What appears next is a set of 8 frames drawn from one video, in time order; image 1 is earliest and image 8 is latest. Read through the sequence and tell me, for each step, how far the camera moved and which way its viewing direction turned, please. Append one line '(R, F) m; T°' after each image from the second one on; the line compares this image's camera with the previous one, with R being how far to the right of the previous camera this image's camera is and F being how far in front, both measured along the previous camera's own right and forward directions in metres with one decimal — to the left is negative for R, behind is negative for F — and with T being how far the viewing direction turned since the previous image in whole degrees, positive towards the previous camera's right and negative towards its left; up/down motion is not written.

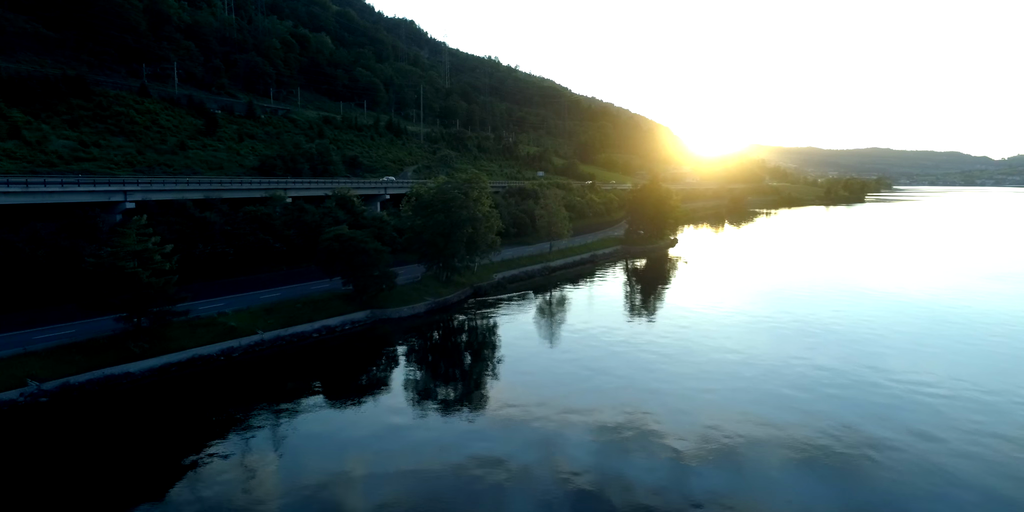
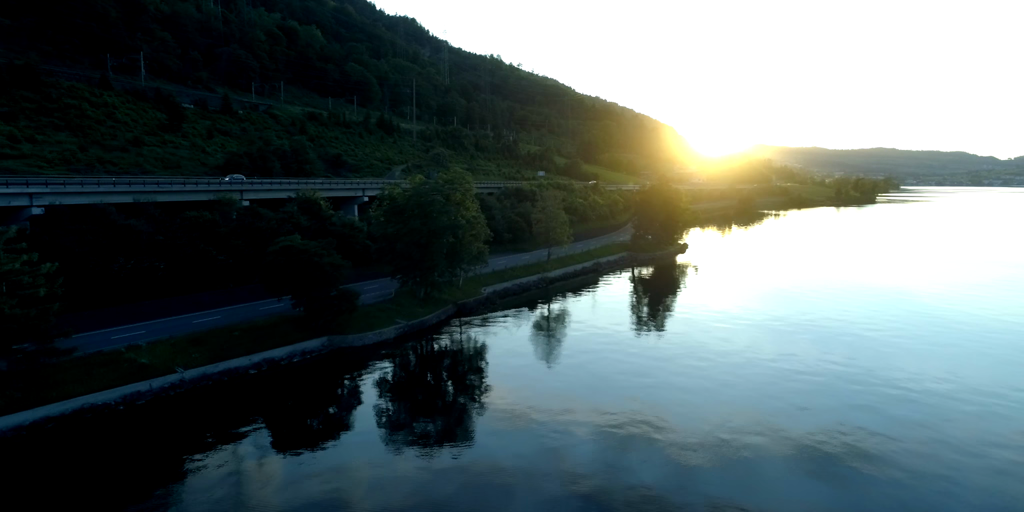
(+0.8, +6.7) m; 0°
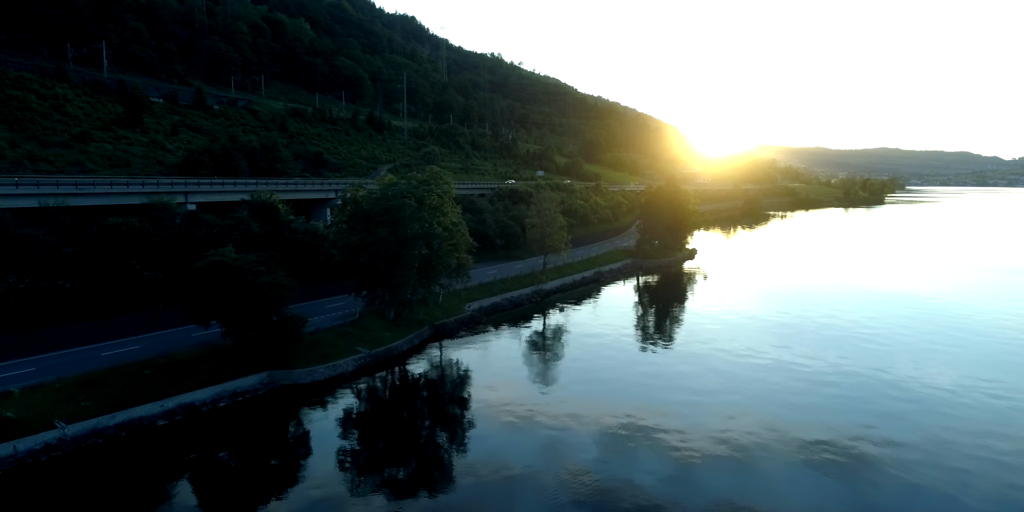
(+0.7, +6.0) m; 0°
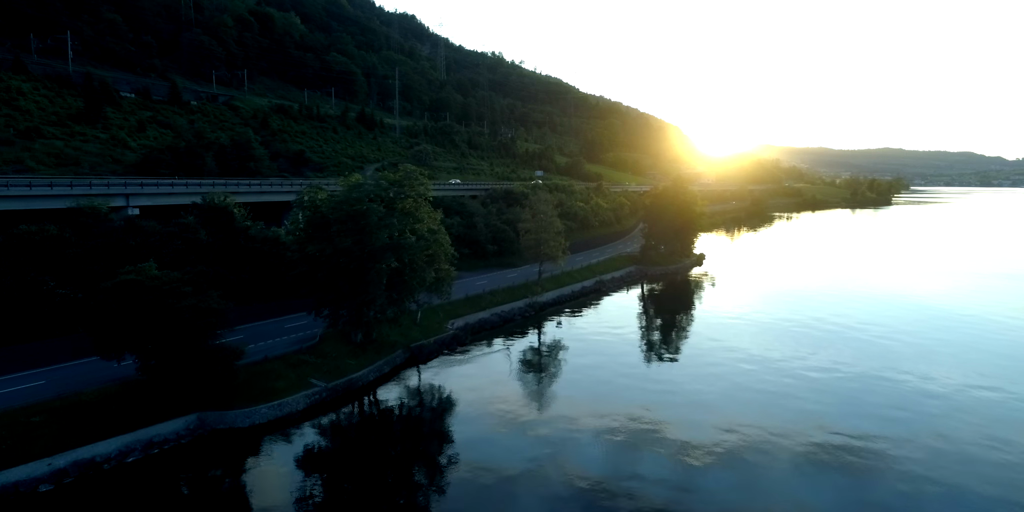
(+0.6, +4.8) m; 0°
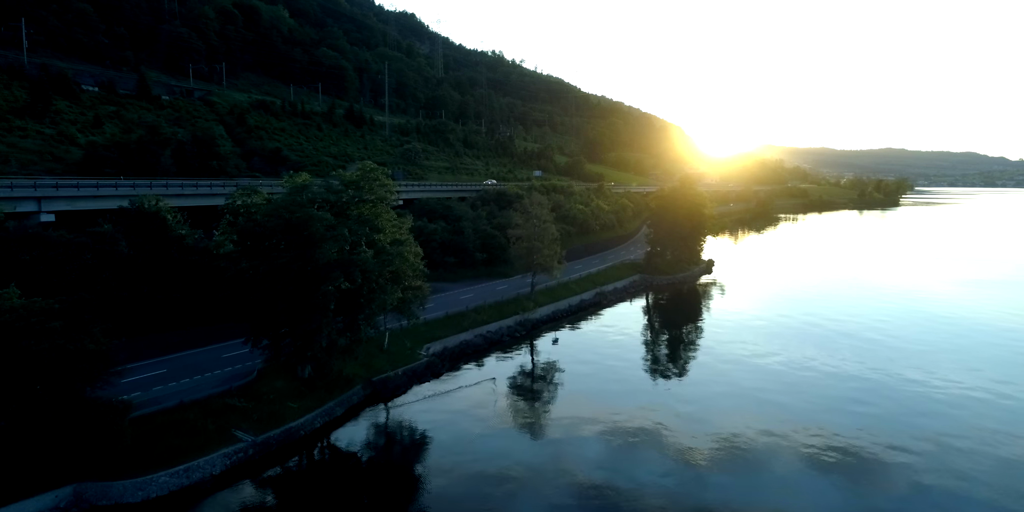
(+0.7, +5.2) m; 0°
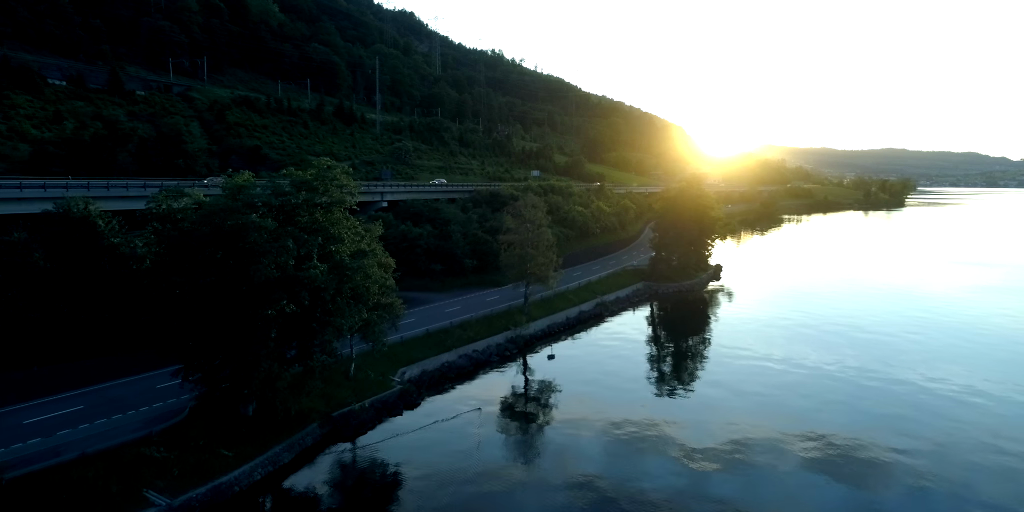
(+0.5, +4.0) m; 0°
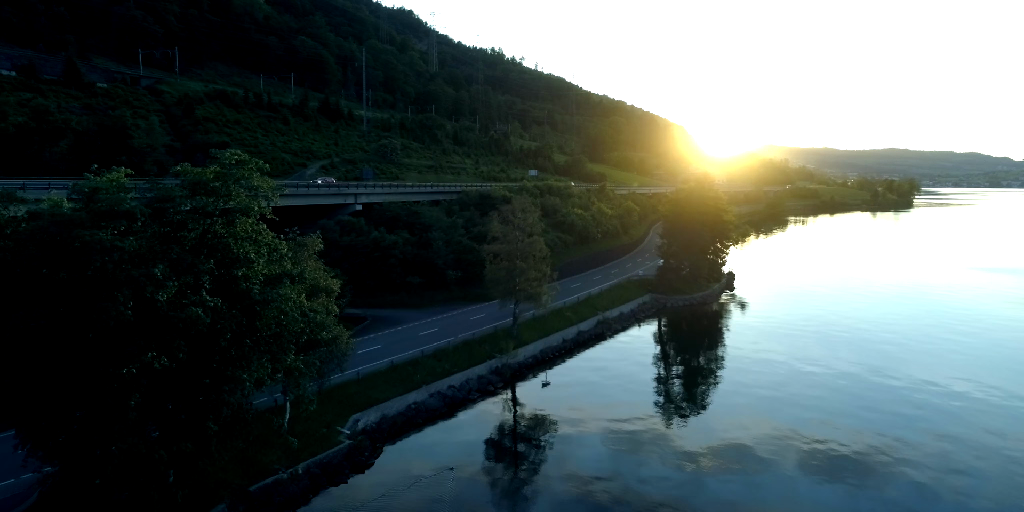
(+0.6, +5.4) m; 0°
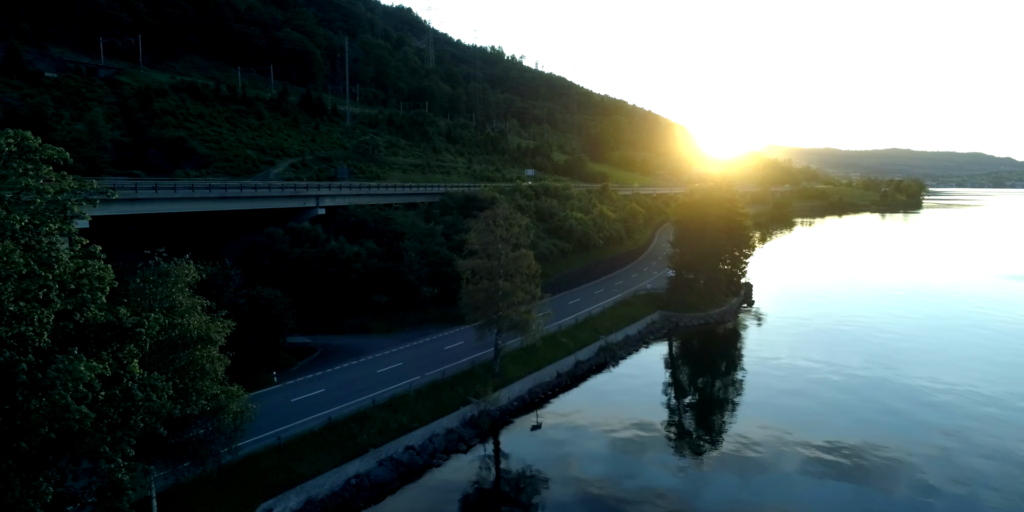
(+0.7, +6.0) m; 0°
